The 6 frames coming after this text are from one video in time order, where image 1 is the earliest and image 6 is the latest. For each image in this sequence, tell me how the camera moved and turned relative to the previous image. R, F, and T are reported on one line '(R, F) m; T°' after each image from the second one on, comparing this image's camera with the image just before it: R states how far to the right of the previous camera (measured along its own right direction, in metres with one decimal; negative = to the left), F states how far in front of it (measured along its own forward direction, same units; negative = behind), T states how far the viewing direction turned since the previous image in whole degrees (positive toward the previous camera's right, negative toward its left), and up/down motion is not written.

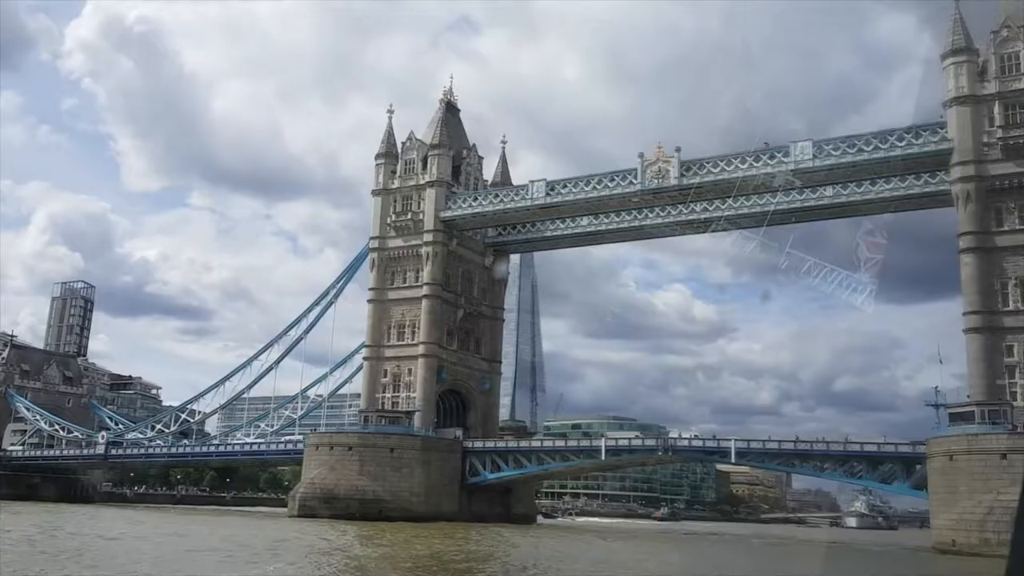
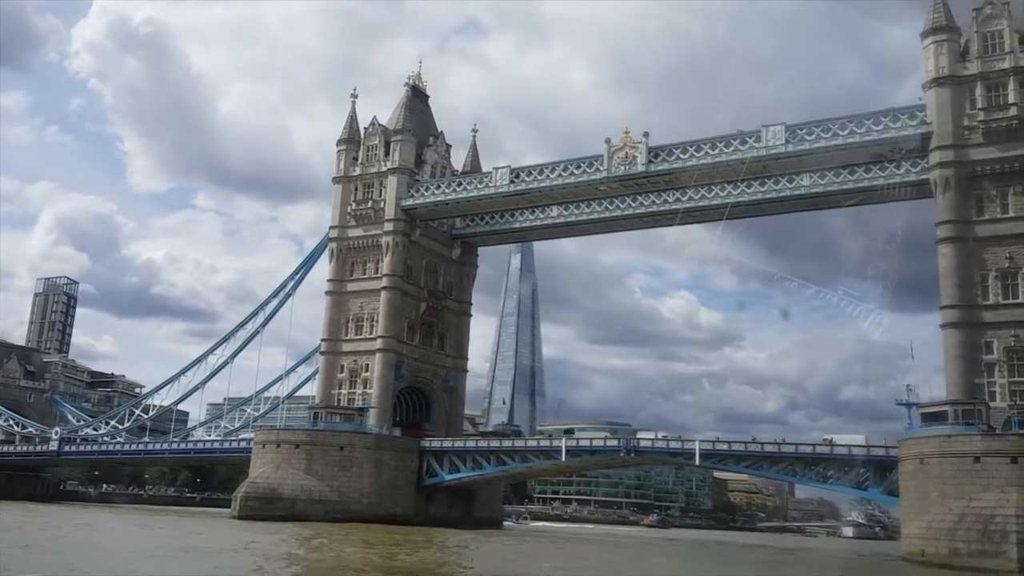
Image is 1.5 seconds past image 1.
(+1.7, +1.8) m; 0°
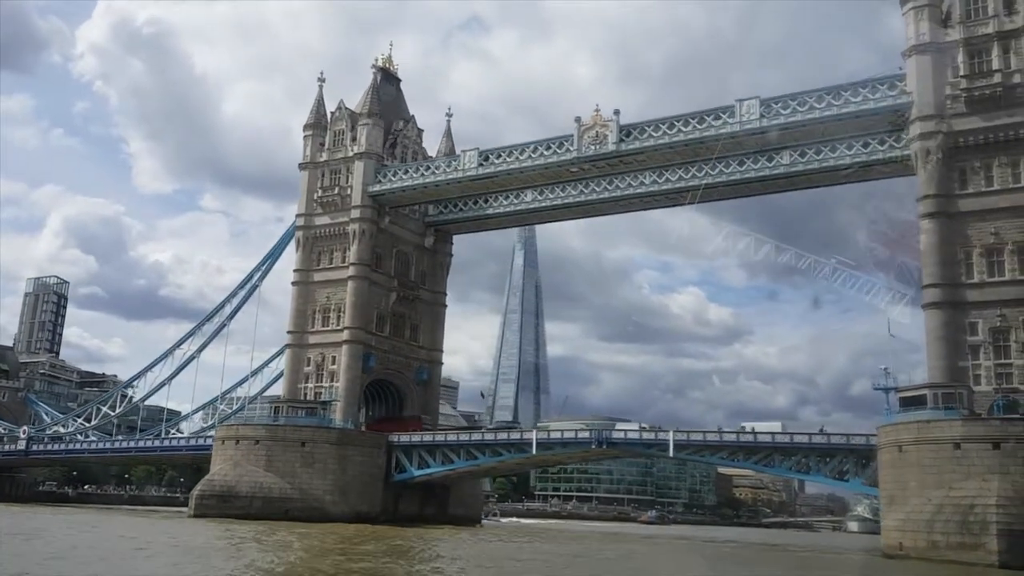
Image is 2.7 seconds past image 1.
(+1.4, +1.4) m; -1°
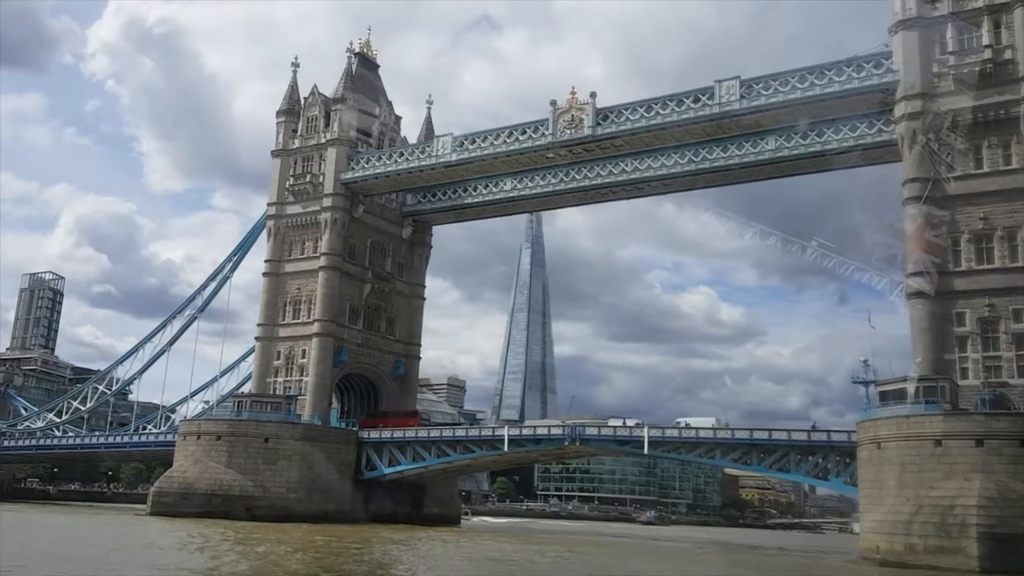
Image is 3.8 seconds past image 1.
(+1.3, +1.3) m; -1°
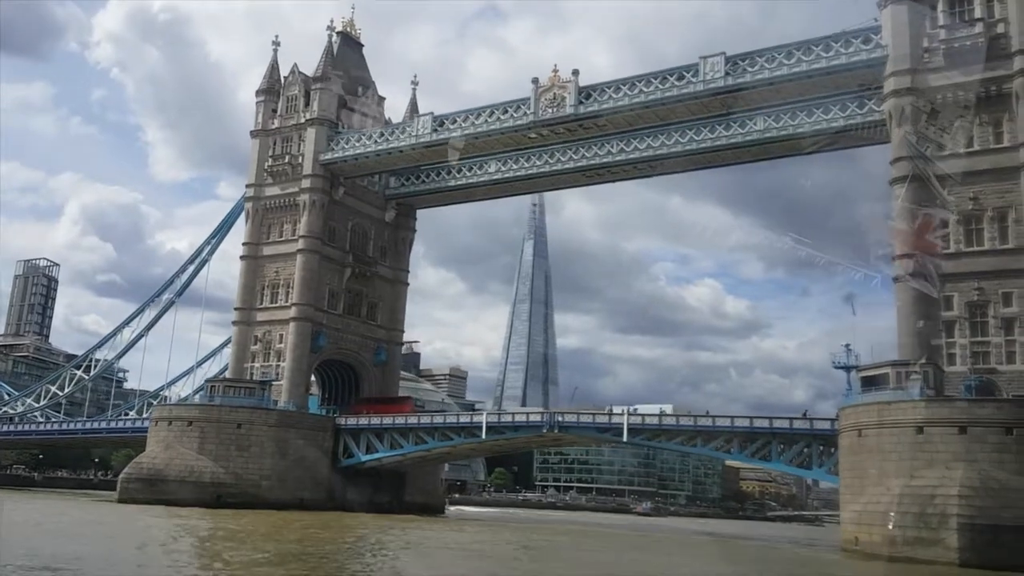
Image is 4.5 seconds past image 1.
(+0.8, +0.8) m; 0°
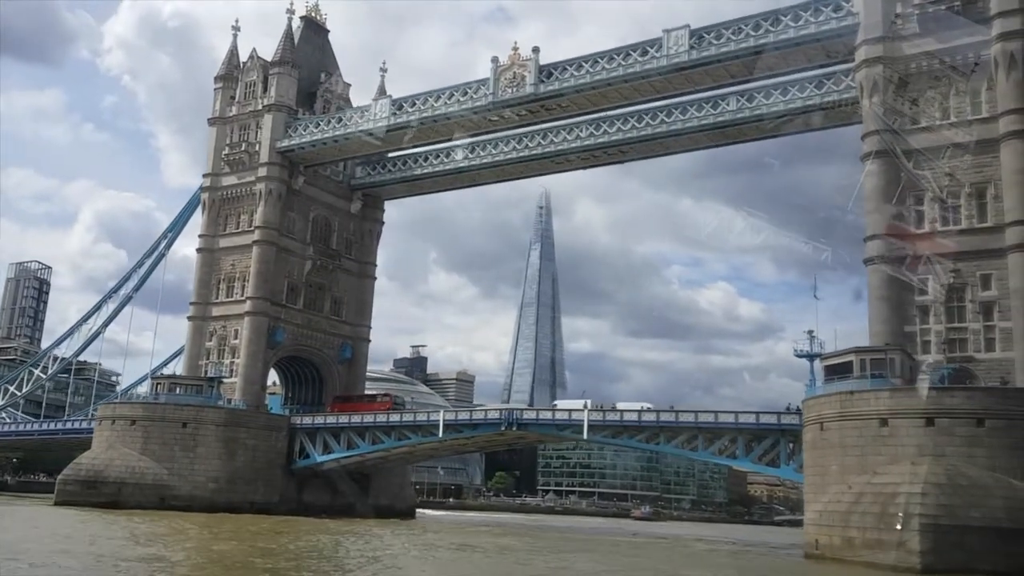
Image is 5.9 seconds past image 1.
(+1.6, +1.6) m; -1°
